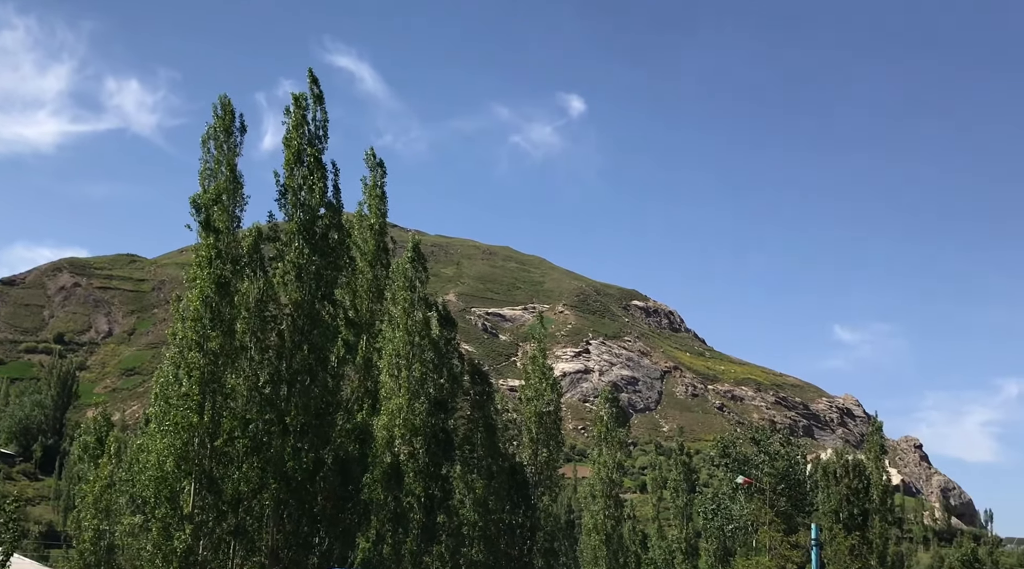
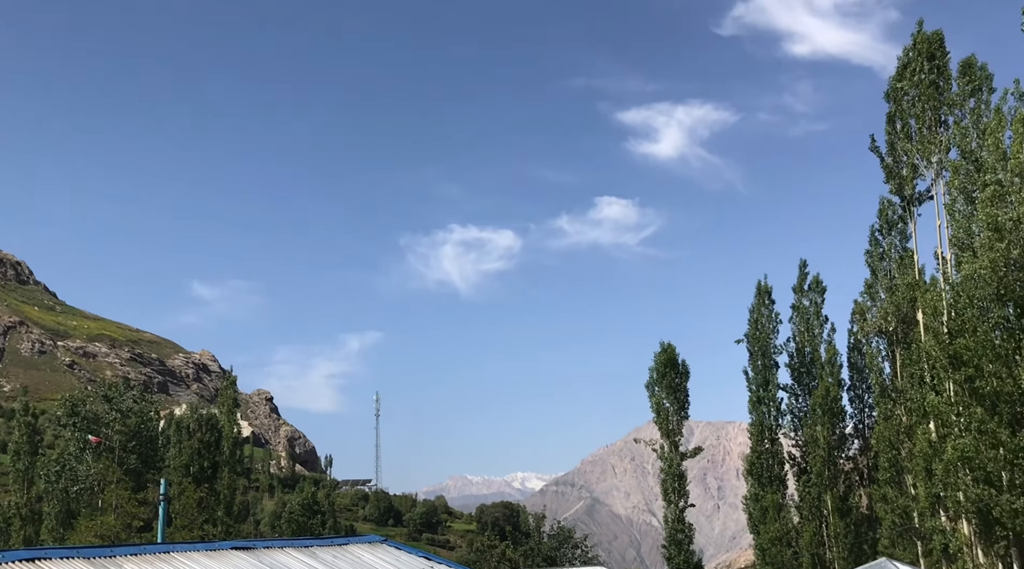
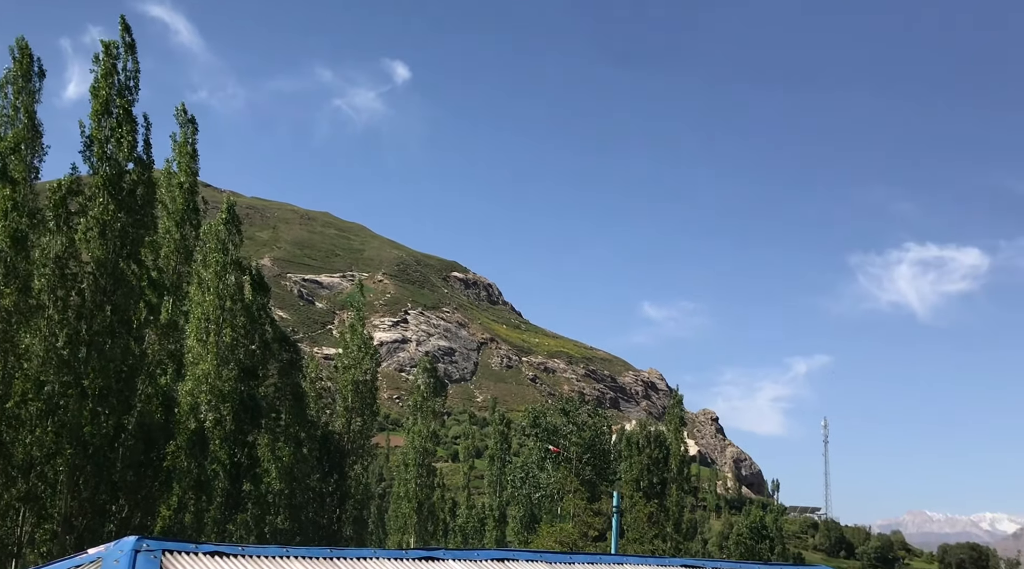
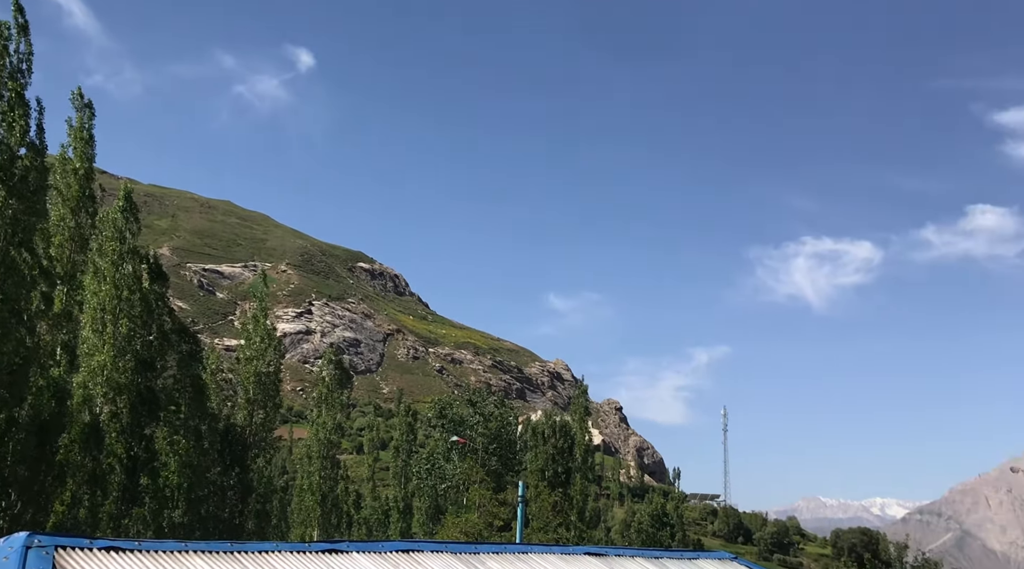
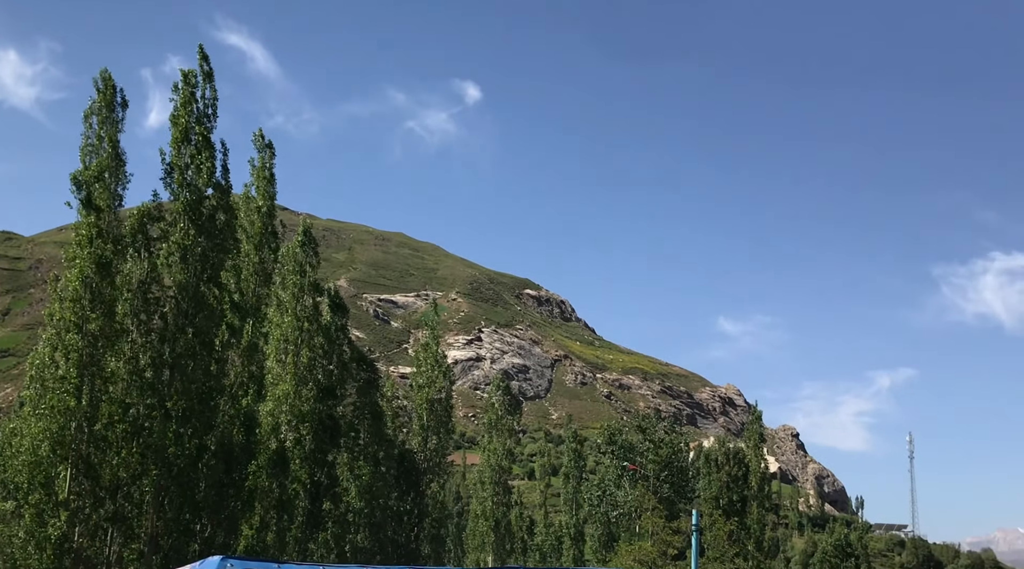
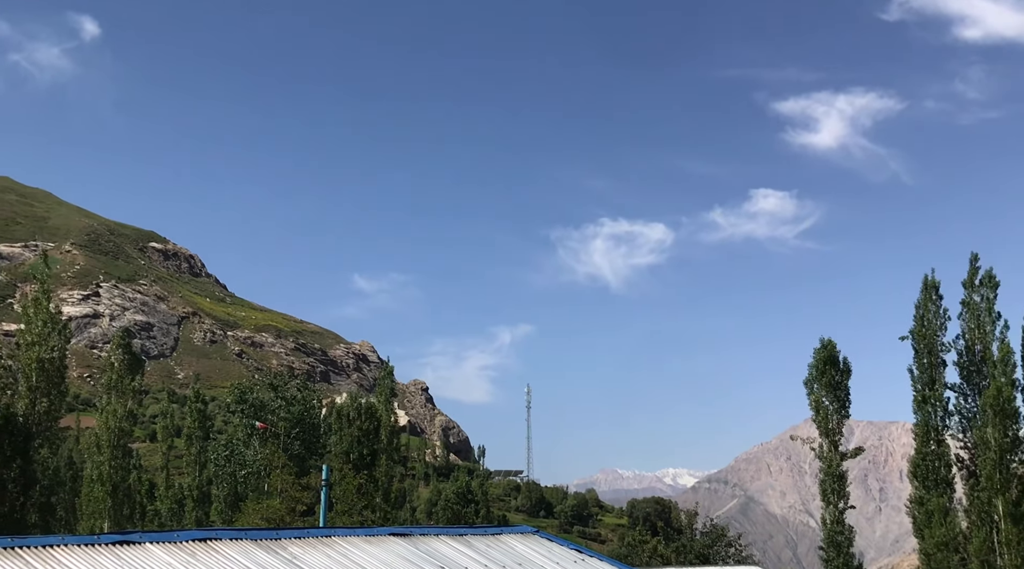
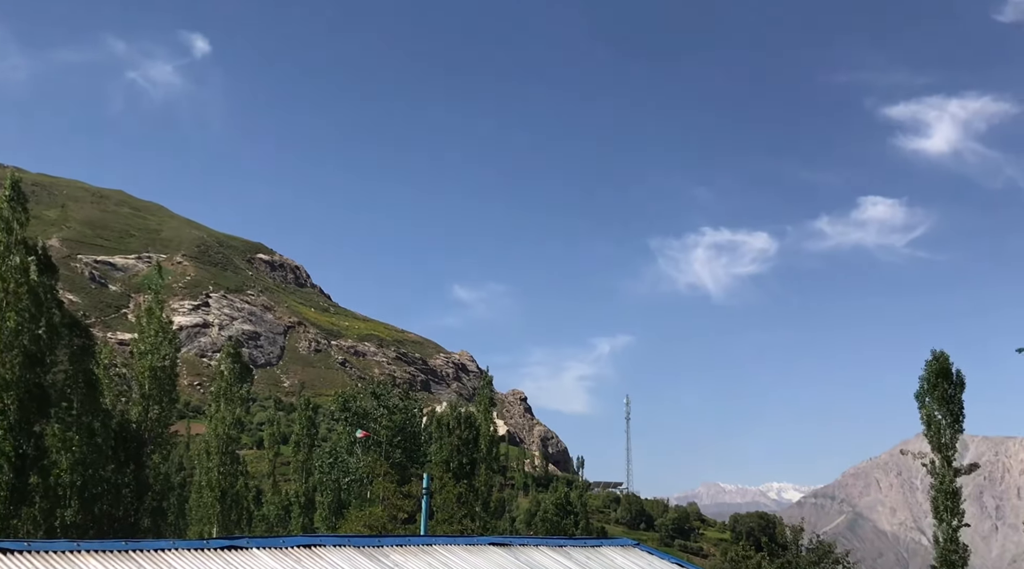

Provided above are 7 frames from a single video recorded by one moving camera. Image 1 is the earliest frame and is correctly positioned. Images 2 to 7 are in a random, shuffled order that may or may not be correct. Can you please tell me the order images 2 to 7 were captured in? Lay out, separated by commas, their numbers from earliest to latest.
5, 3, 4, 7, 6, 2
